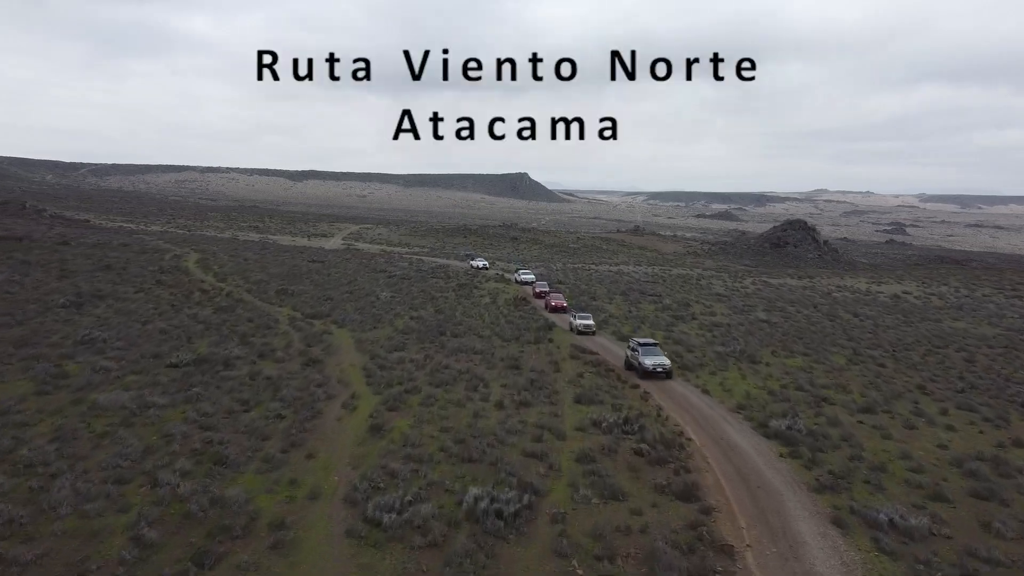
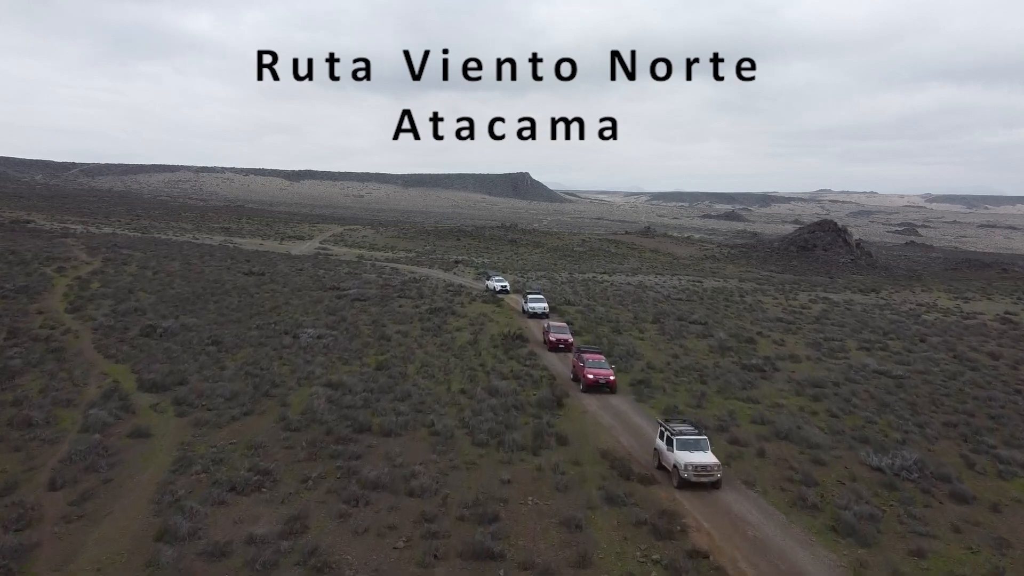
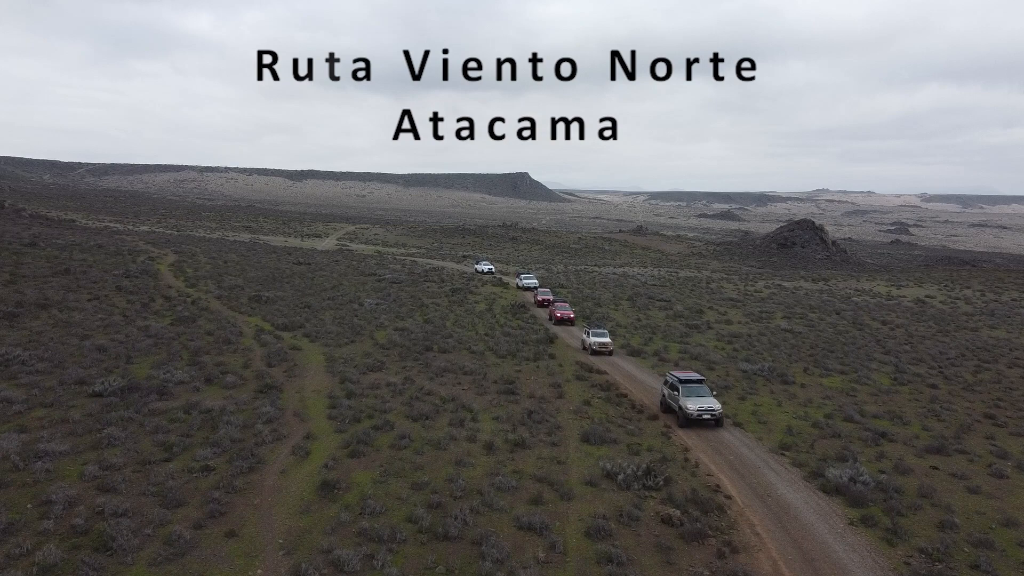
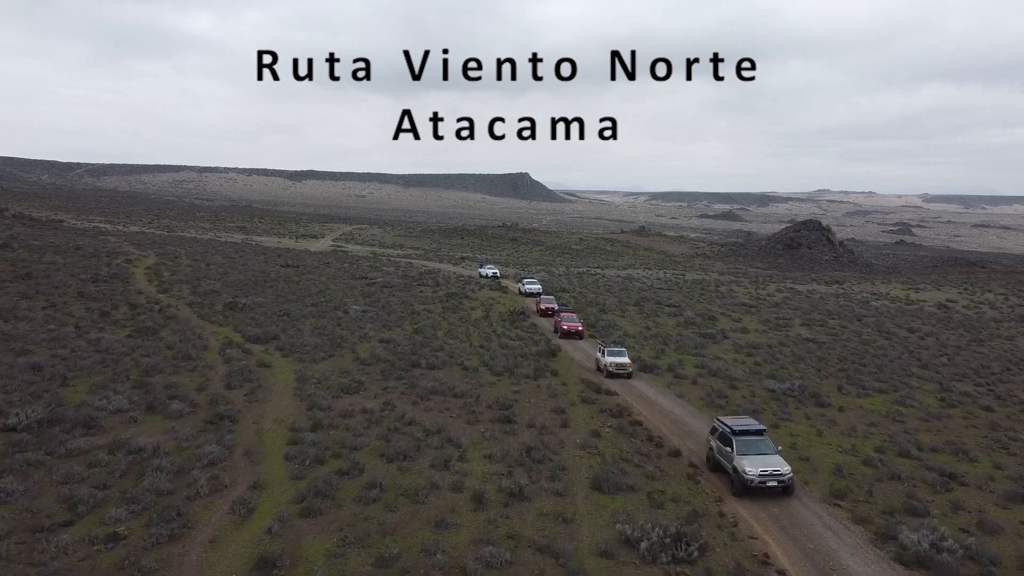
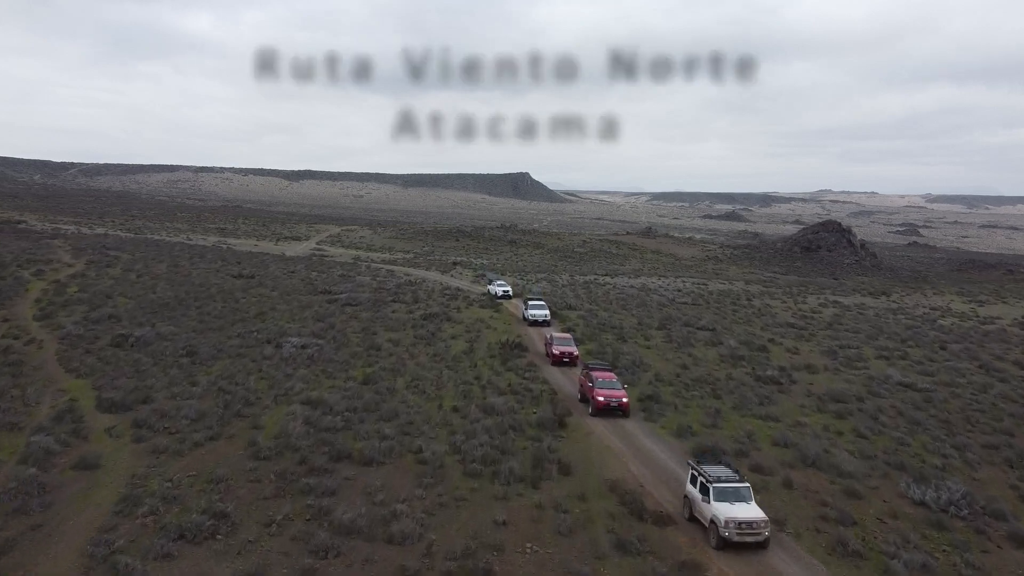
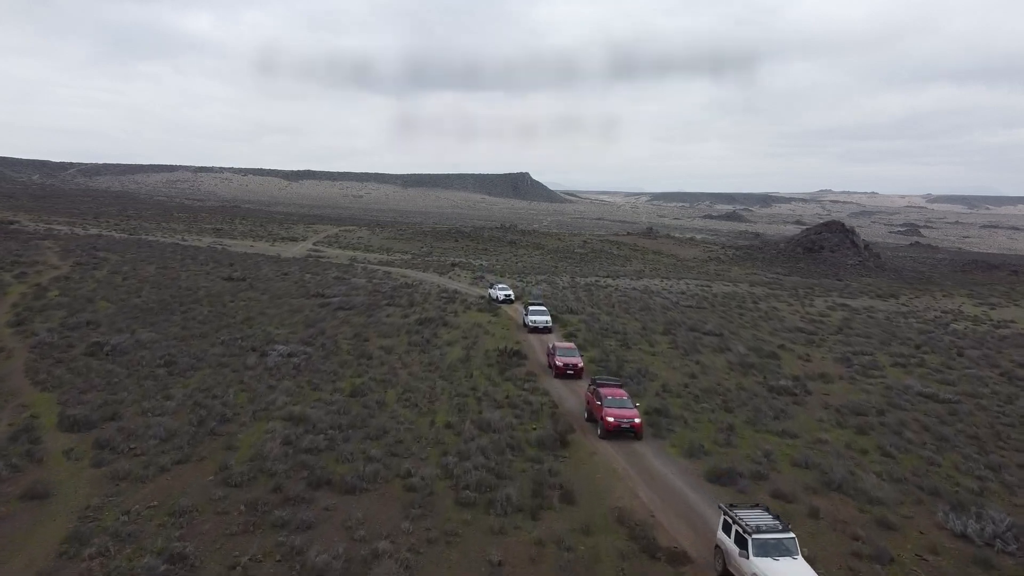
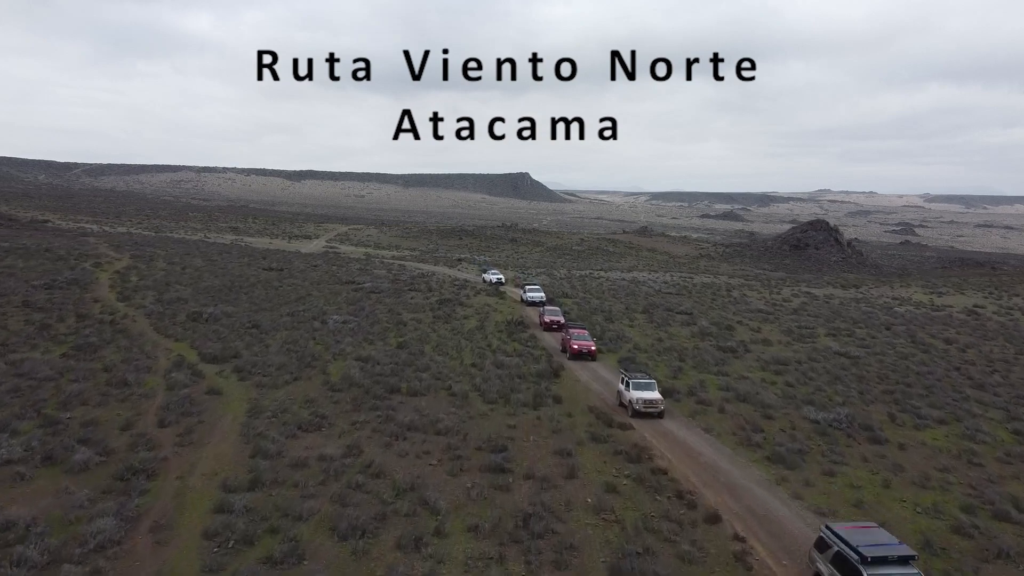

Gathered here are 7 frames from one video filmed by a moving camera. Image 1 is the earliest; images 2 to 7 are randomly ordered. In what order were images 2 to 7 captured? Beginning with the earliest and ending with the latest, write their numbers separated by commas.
3, 4, 7, 2, 5, 6
